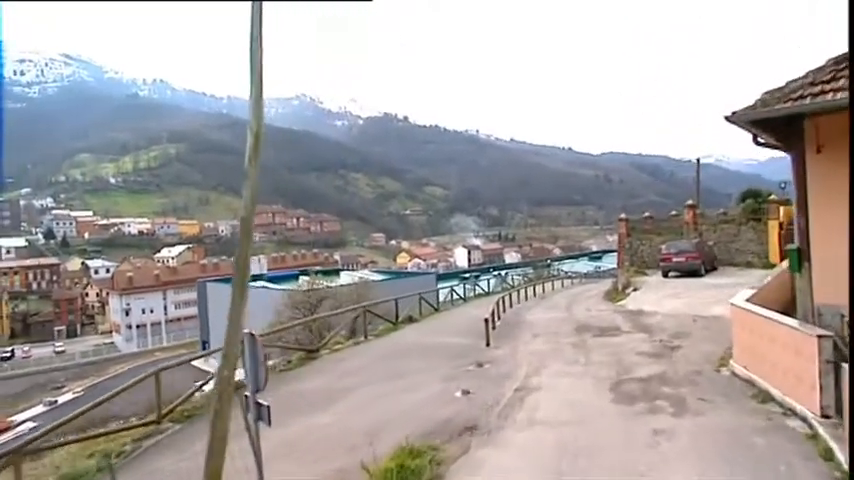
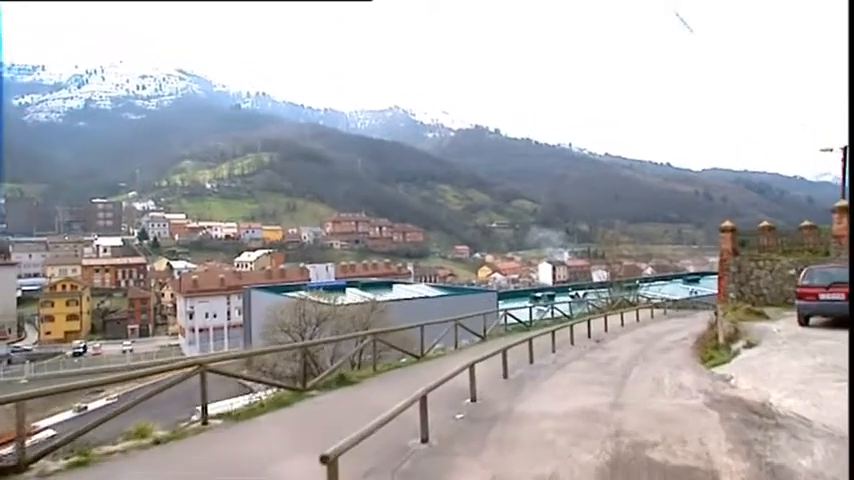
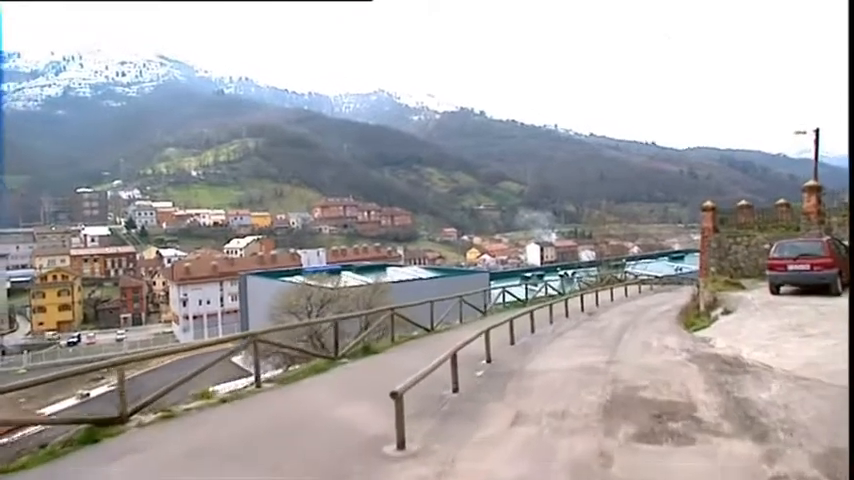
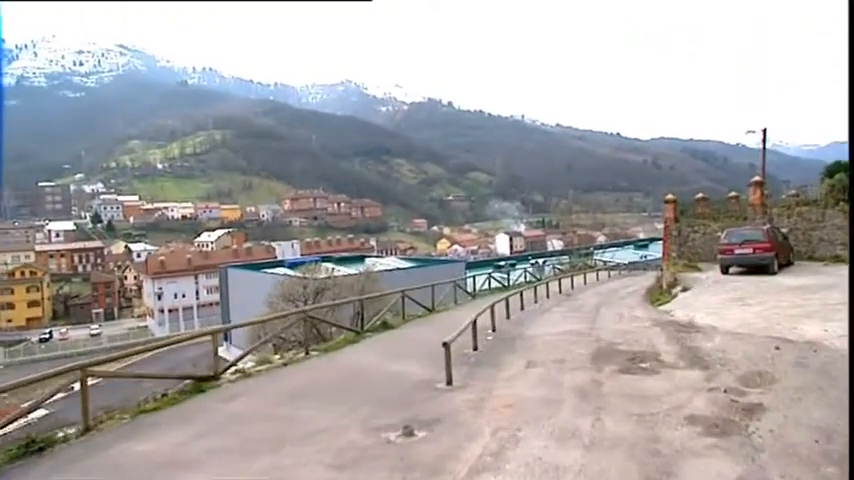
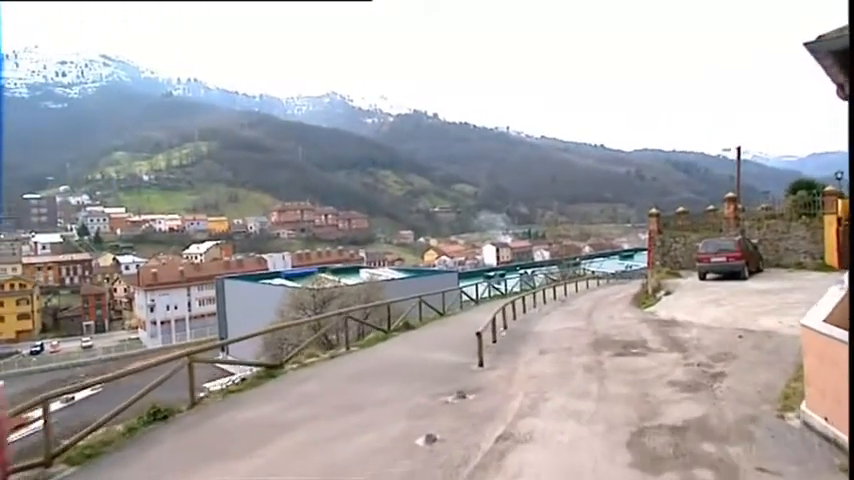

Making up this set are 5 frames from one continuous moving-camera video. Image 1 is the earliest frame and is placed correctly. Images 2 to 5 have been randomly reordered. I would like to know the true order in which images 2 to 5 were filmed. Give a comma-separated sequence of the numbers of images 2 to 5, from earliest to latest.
5, 4, 3, 2
